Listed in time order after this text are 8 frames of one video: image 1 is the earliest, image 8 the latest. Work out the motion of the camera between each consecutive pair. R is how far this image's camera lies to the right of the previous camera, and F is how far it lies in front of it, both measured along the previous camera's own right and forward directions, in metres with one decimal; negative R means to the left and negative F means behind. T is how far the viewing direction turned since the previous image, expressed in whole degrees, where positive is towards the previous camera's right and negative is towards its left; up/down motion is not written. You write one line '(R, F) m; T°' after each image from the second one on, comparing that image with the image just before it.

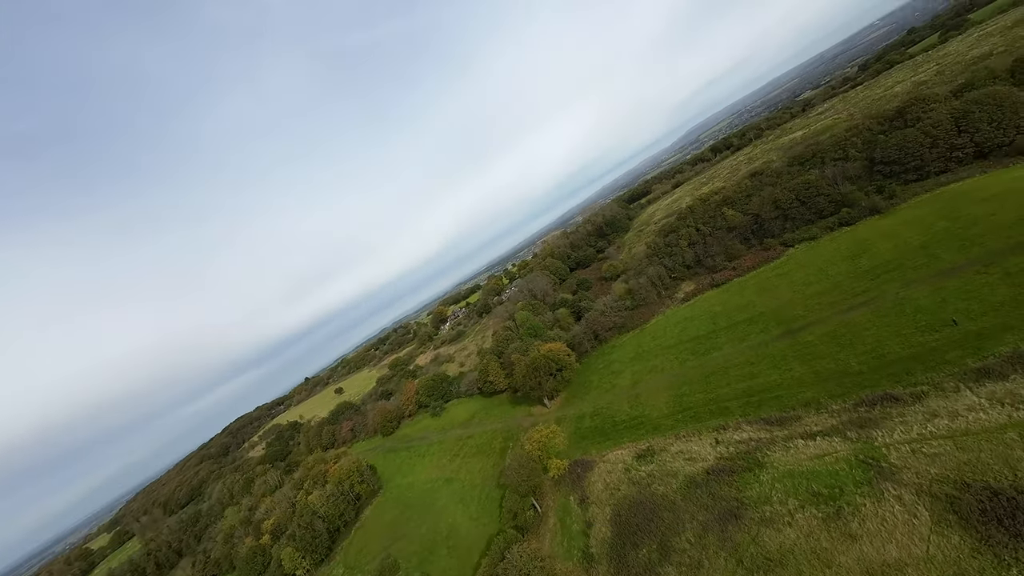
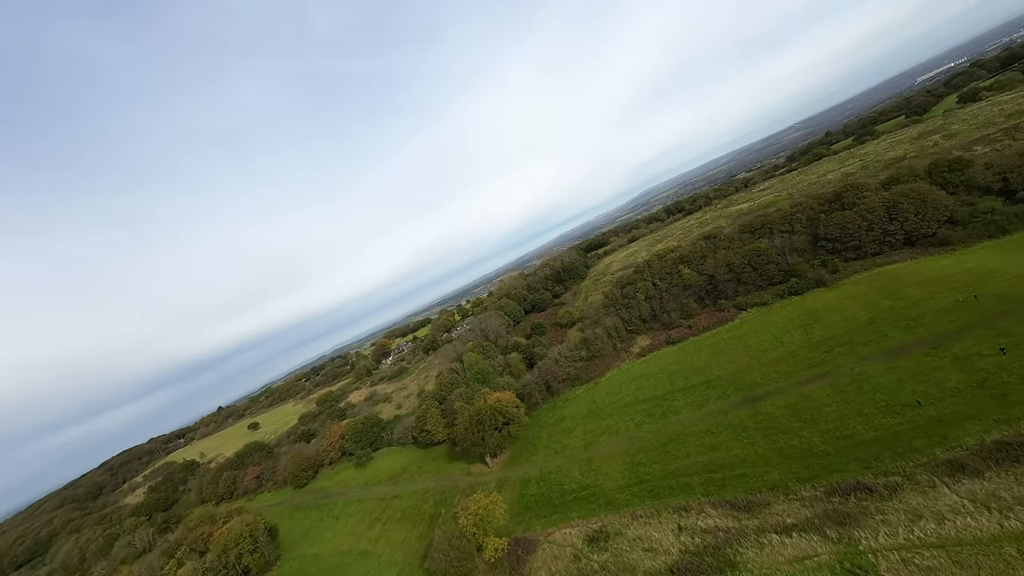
(+0.1, +3.1) m; +7°
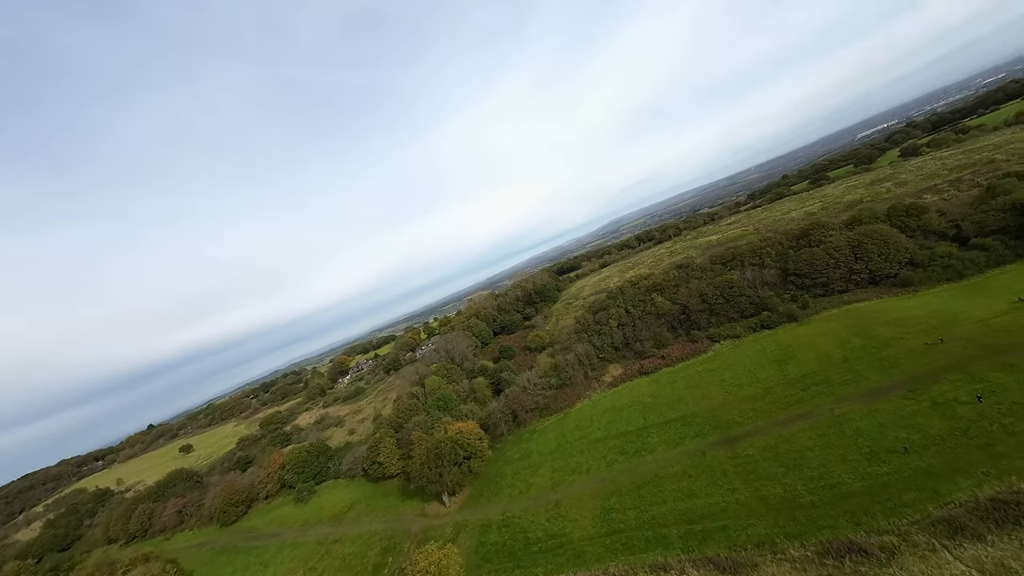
(0.0, +2.3) m; +5°
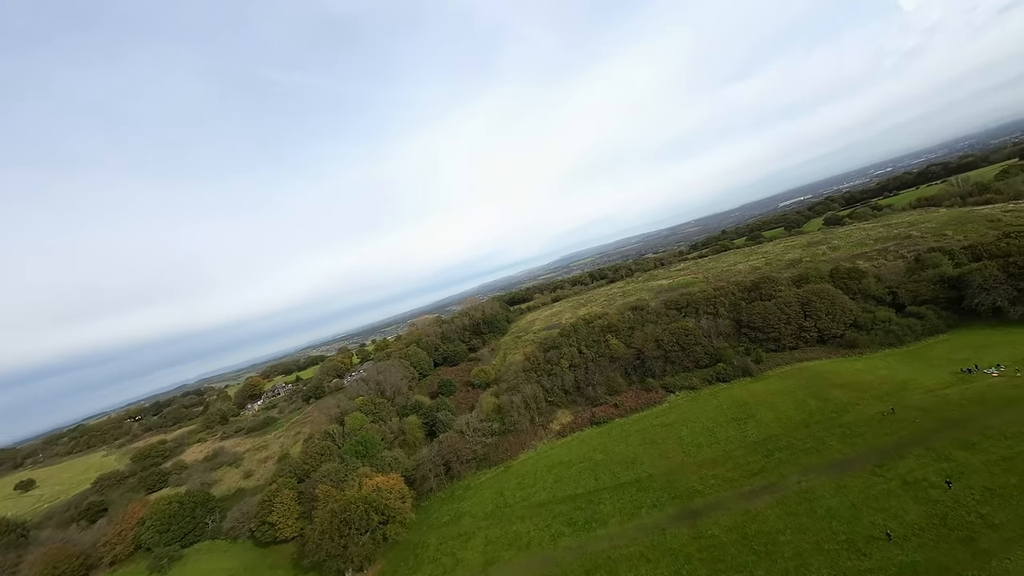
(+0.2, +4.1) m; +8°
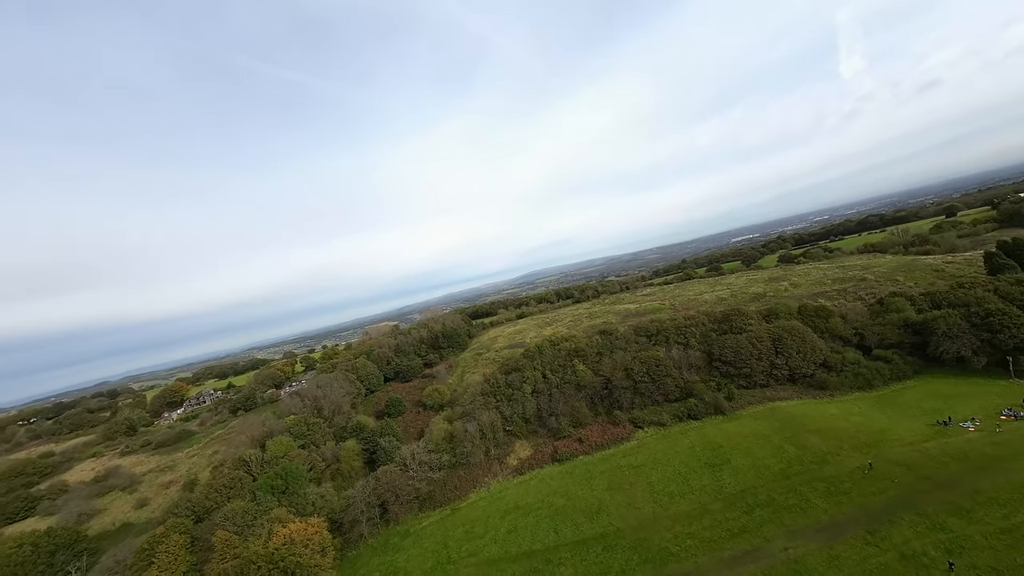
(0.0, +3.6) m; +5°
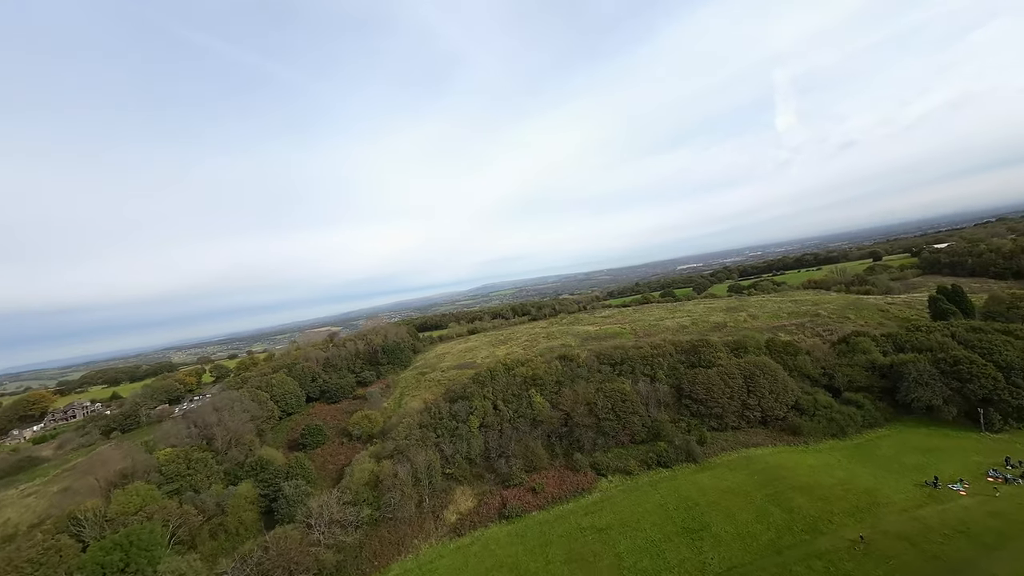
(+0.2, +5.4) m; +7°
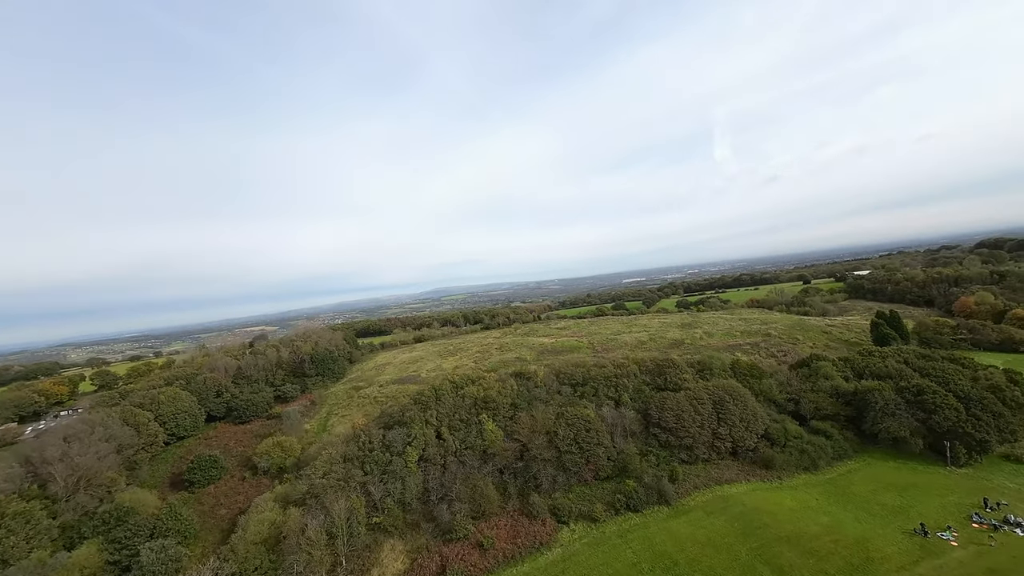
(-0.2, +5.0) m; +7°
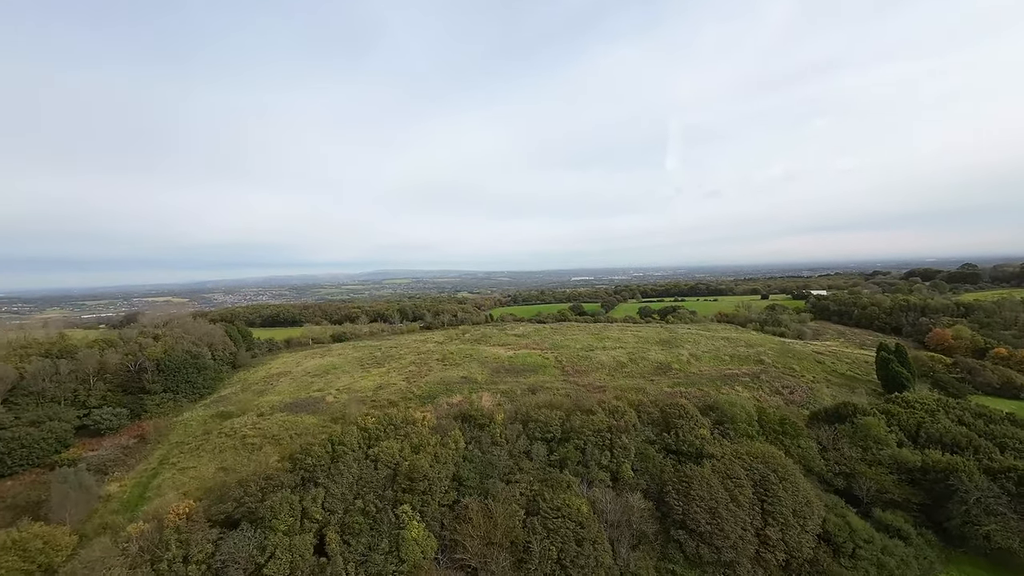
(-0.5, +12.7) m; +8°
